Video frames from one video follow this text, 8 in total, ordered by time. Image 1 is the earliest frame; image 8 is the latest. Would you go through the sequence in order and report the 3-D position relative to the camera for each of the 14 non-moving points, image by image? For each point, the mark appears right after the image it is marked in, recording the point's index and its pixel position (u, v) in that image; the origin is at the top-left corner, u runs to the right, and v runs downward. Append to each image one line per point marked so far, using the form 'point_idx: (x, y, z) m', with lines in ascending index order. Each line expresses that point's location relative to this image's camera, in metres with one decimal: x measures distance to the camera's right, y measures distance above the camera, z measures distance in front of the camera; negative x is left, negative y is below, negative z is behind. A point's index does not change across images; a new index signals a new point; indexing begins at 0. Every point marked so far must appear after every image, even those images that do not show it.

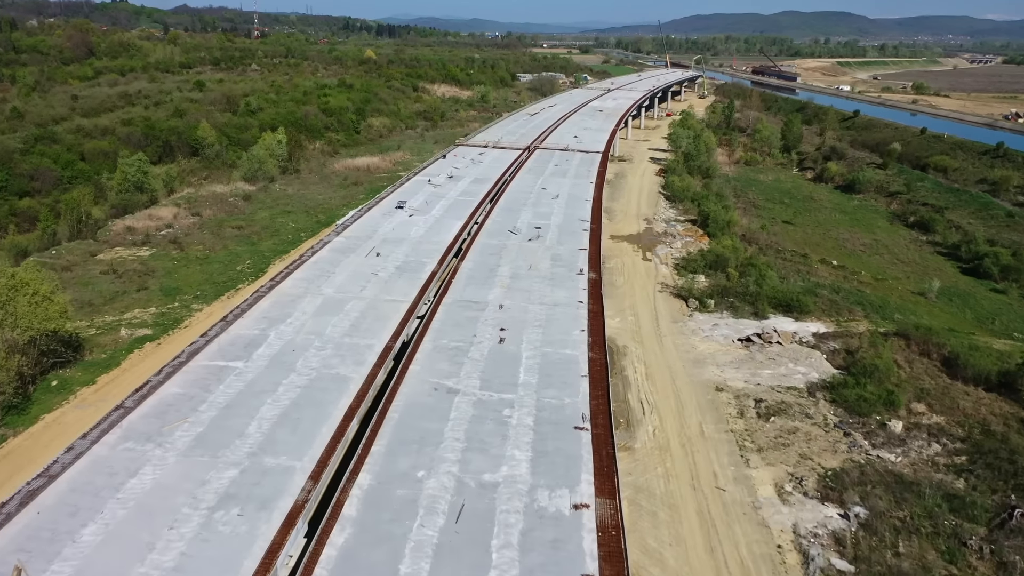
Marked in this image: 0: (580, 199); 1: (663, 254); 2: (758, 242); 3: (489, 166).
0: (+1.4, +1.8, +15.8) m
1: (+3.6, +0.8, +18.5) m
2: (+6.1, +1.1, +19.3) m
3: (-0.6, +3.0, +19.2) m
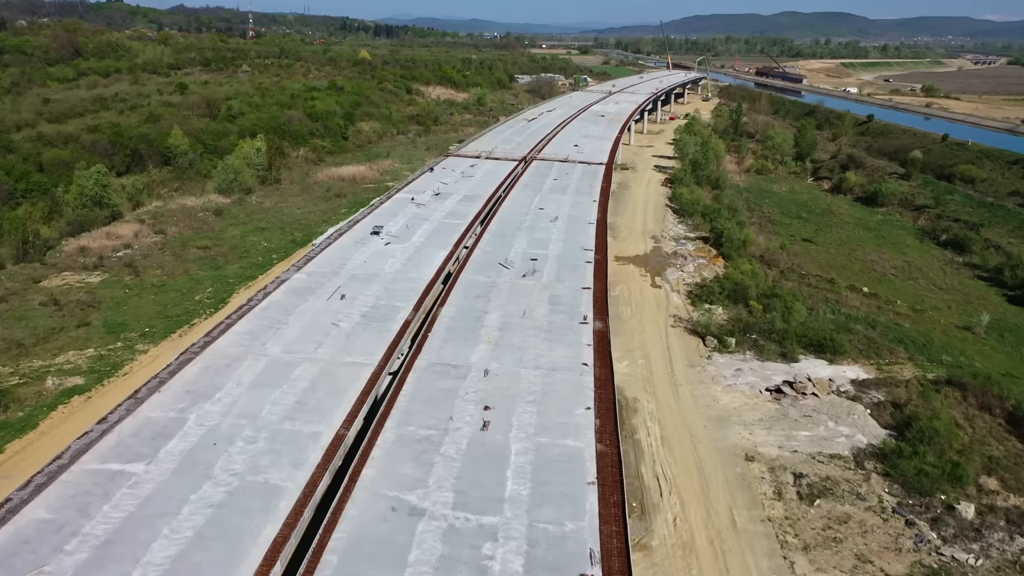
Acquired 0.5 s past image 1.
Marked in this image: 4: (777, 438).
0: (+1.3, +1.2, +13.9) m
1: (+3.4, +0.2, +16.6) m
2: (+6.0, +0.5, +17.5) m
3: (-0.7, +2.4, +17.3) m
4: (+3.4, -2.0, +10.2) m
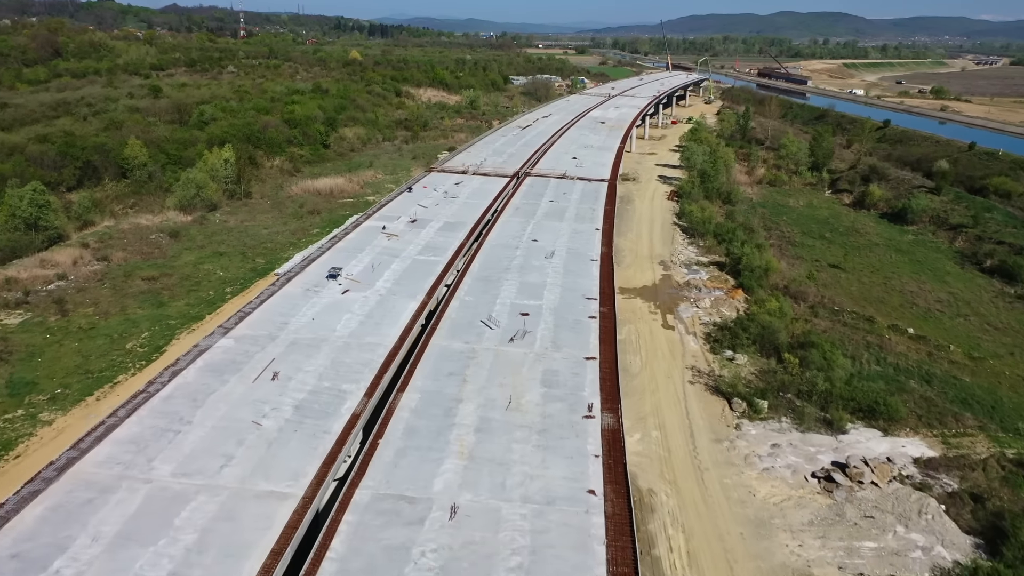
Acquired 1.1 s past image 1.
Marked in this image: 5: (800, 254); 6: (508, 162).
0: (+1.1, +0.4, +11.7) m
1: (+3.2, -0.6, +14.4) m
2: (+5.8, -0.3, +15.3) m
3: (-0.9, +1.6, +15.1) m
4: (+3.3, -2.7, +8.0) m
5: (+6.8, +0.8, +18.5) m
6: (-0.1, +3.1, +19.6) m
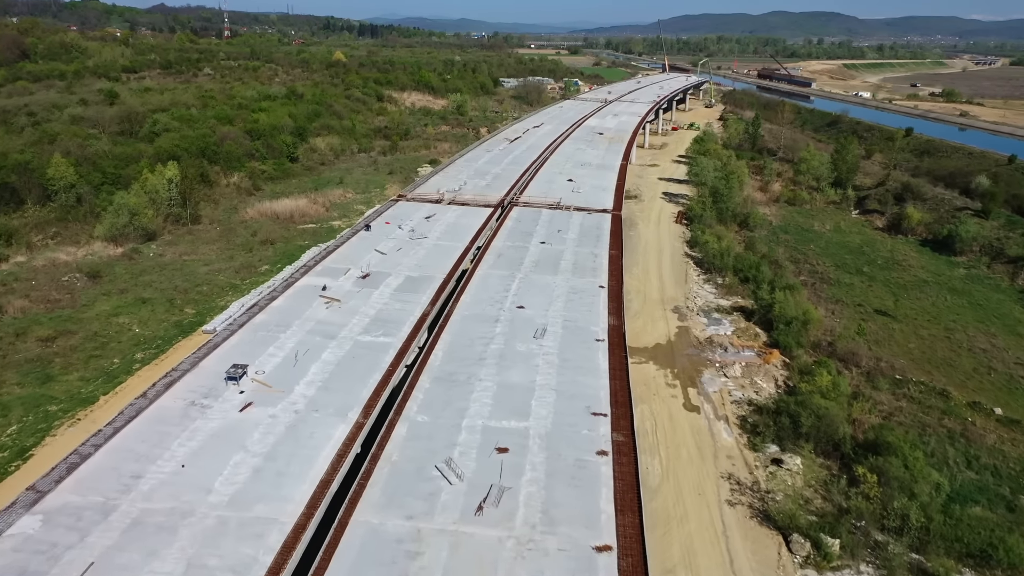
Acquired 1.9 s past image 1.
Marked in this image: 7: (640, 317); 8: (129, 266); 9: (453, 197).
0: (+0.8, -0.6, +8.7) m
1: (+3.0, -1.6, +11.4) m
2: (+5.5, -1.2, +12.3) m
3: (-1.2, +0.6, +12.0) m
4: (+3.1, -3.7, +5.0) m
5: (+6.5, -0.2, +15.6) m
6: (-0.4, +2.2, +16.6) m
7: (+2.4, -0.5, +14.5) m
8: (-8.3, +0.5, +16.9) m
9: (-1.2, +1.8, +15.5) m
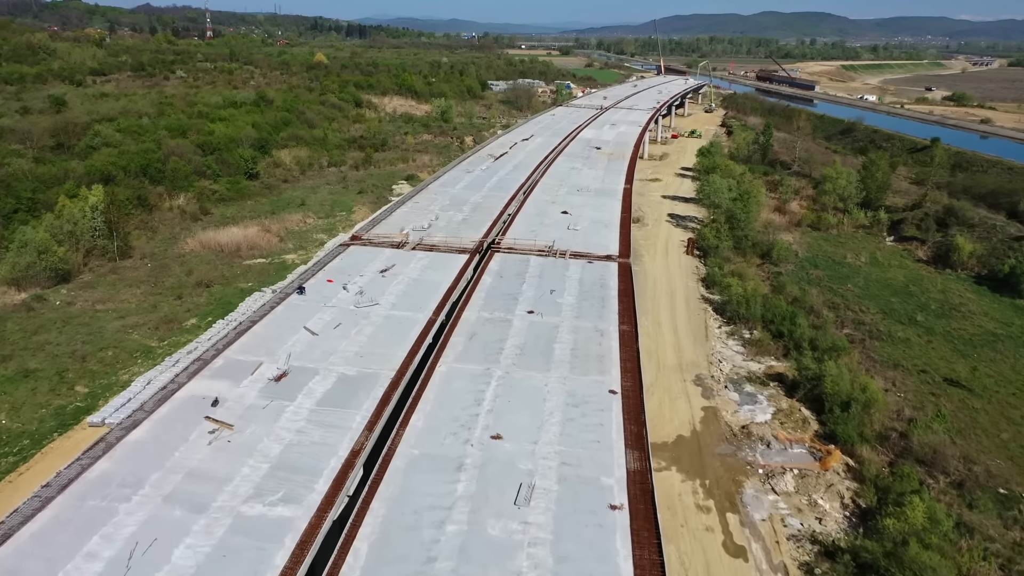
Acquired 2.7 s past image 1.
0: (+0.6, -1.6, +5.6) m
1: (+2.7, -2.6, +8.4) m
2: (+5.2, -2.2, +9.3) m
3: (-1.4, -0.4, +9.0) m
4: (+2.9, -4.7, +2.0) m
5: (+6.2, -1.2, +12.6) m
6: (-0.7, +1.1, +13.6) m
7: (+2.1, -1.5, +11.5) m
8: (-8.6, -0.5, +13.8) m
9: (-1.5, +0.8, +12.5) m
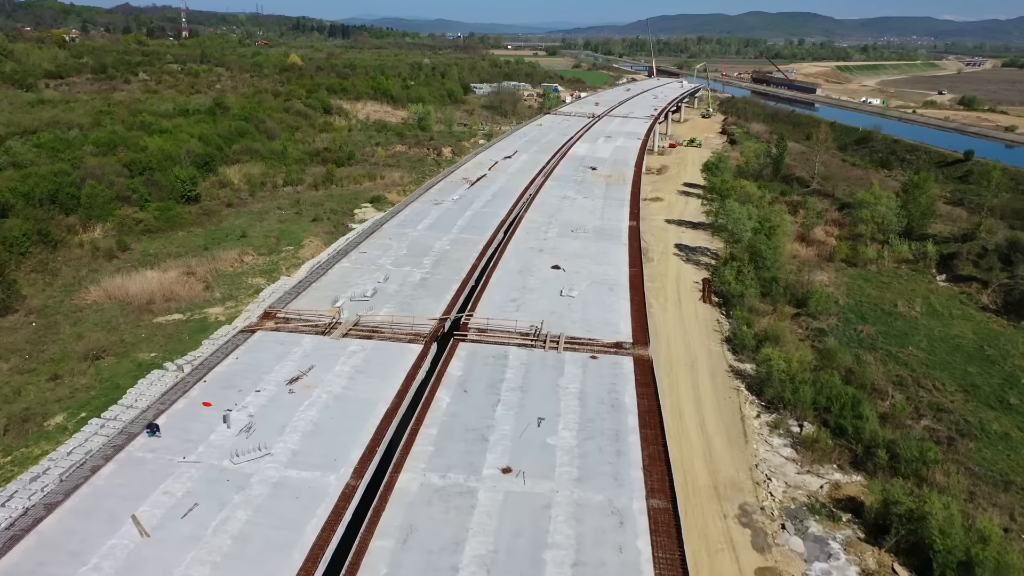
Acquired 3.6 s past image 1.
0: (+0.4, -2.7, +2.3) m
1: (+2.5, -3.6, +5.0) m
2: (+5.0, -3.3, +6.0) m
3: (-1.7, -1.5, +5.6) m
4: (+2.8, -5.8, -1.4) m
5: (+5.9, -2.2, +9.3) m
6: (-1.1, 0.0, +10.2) m
7: (+1.8, -2.6, +8.1) m
8: (-8.9, -1.7, +10.3) m
9: (-1.8, -0.3, +9.1) m
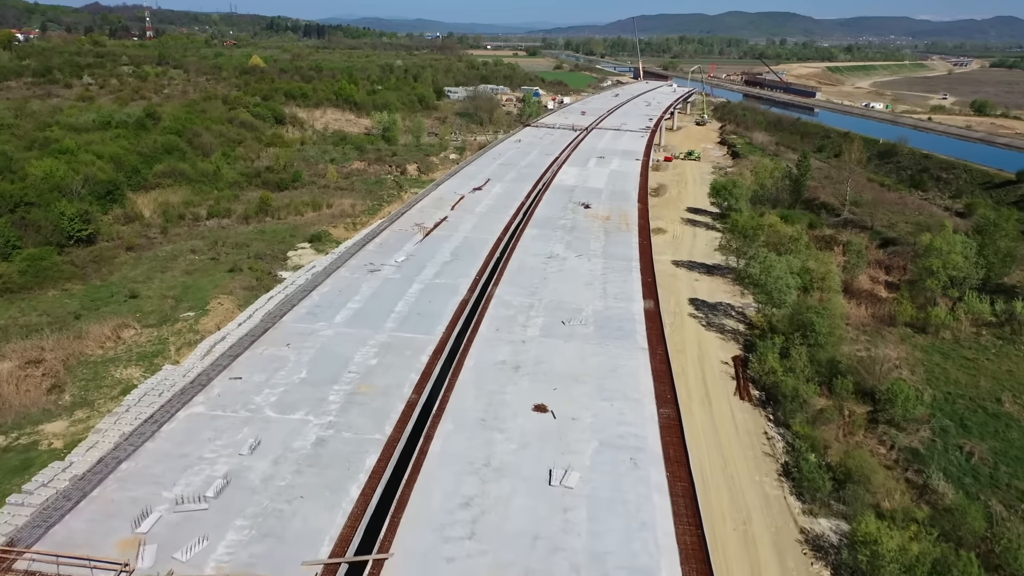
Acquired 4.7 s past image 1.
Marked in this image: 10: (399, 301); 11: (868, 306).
0: (+0.3, -4.0, -1.9) m
1: (+2.3, -5.0, +0.9) m
2: (+4.7, -4.6, +1.9) m
3: (-1.9, -2.9, +1.4) m
4: (+2.7, -7.1, -5.5) m
5: (+5.6, -3.5, +5.2) m
6: (-1.4, -1.3, +6.0) m
7: (+1.5, -4.0, +4.0) m
8: (-9.3, -3.1, +5.9) m
9: (-2.1, -1.7, +4.9) m
10: (-1.4, -0.2, +9.5) m
11: (+6.8, -0.3, +14.8) m
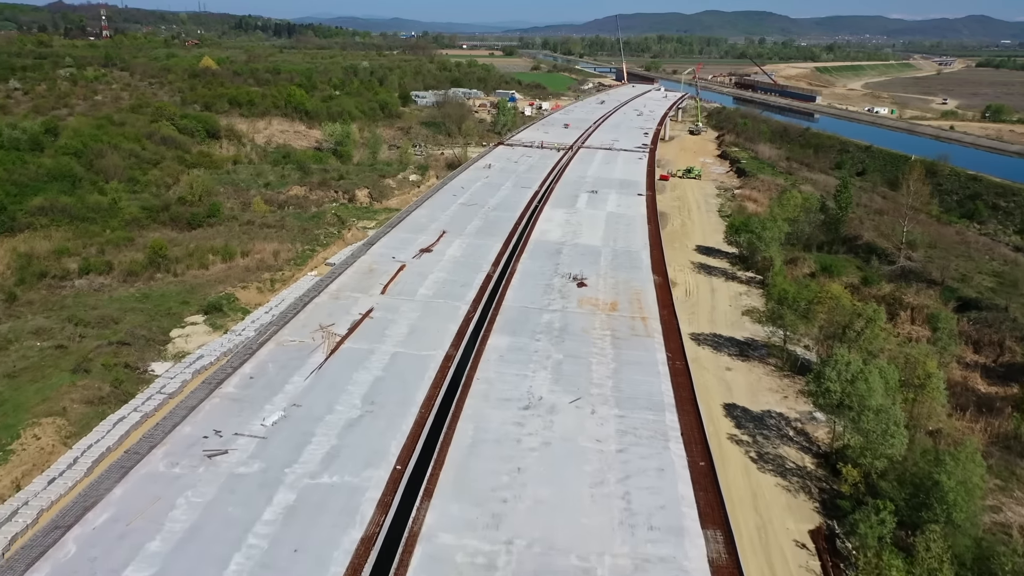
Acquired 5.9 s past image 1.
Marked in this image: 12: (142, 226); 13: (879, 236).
0: (+0.2, -5.5, -6.5) m
1: (+2.2, -6.4, -3.6) m
2: (+4.6, -6.0, -2.5) m
3: (-2.1, -4.4, -3.3) m
4: (+2.8, -8.5, -10.0) m
5: (+5.4, -5.0, +0.8) m
6: (-1.7, -2.8, +1.4) m
7: (+1.3, -5.4, -0.6) m
8: (-9.5, -4.7, +1.1) m
9: (-2.3, -3.2, +0.2) m
10: (-1.8, -1.6, +4.9) m
11: (+6.3, -1.7, +10.4) m
12: (-8.8, +1.5, +18.8) m
13: (+8.4, +1.3, +17.7) m
